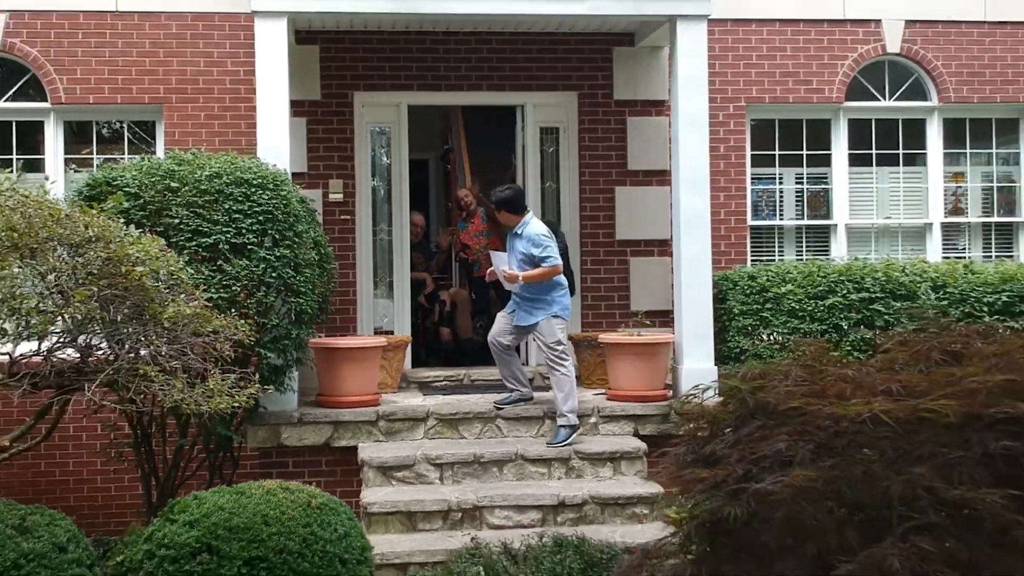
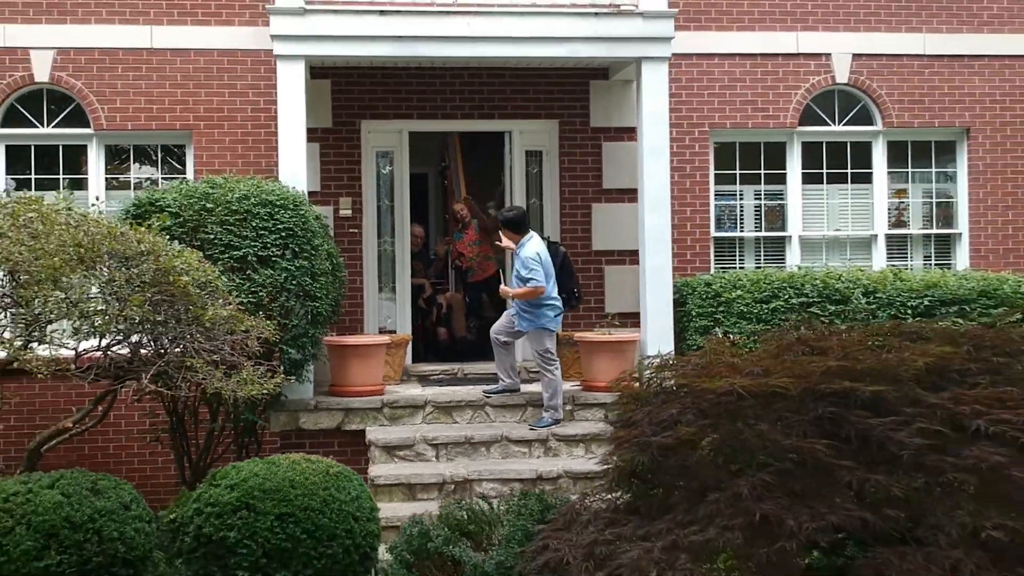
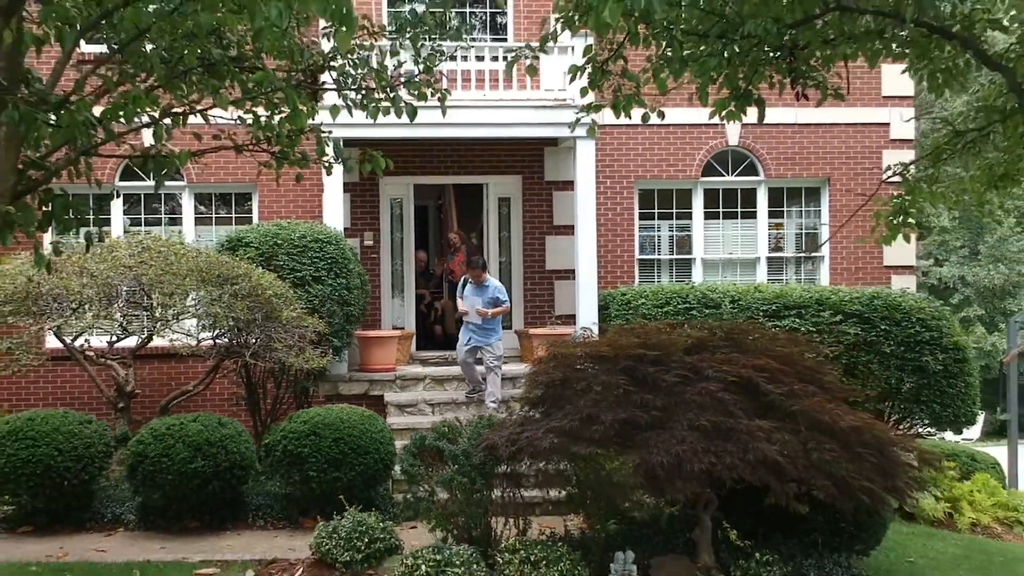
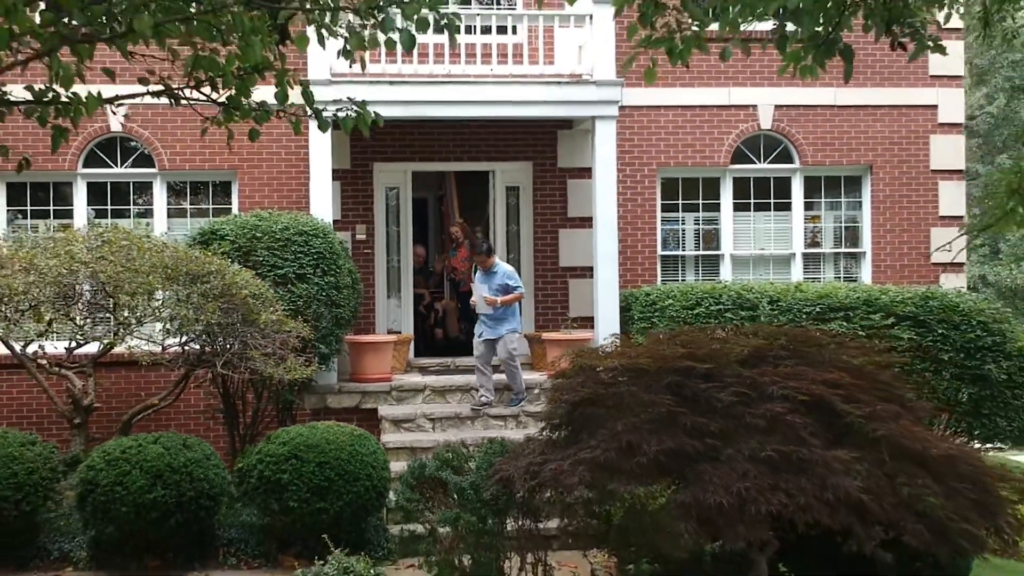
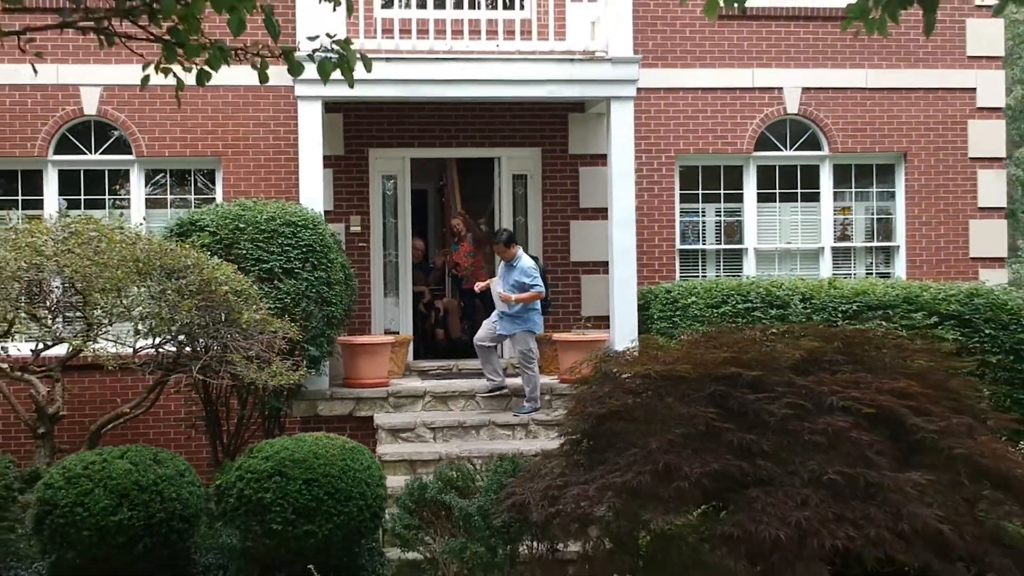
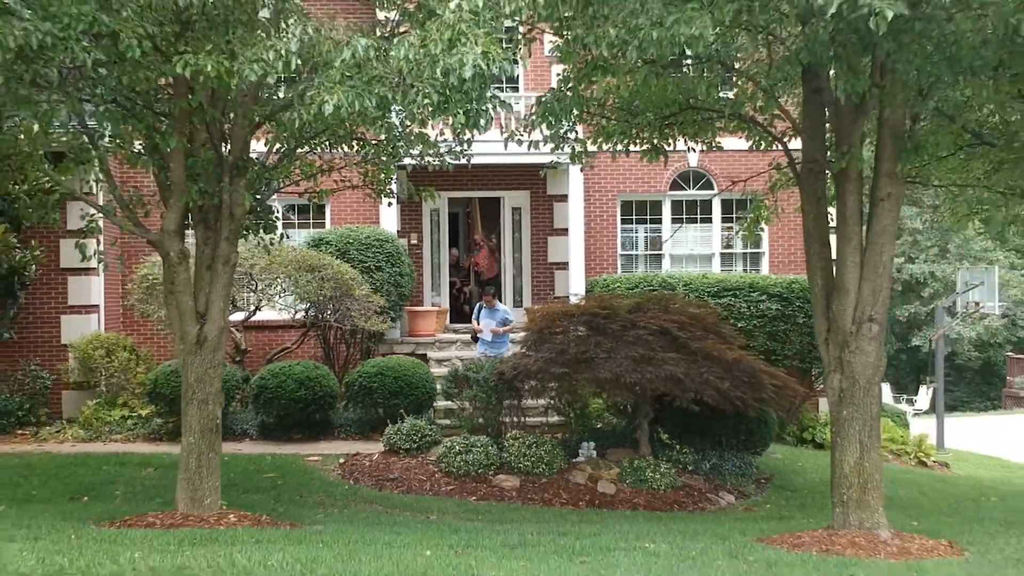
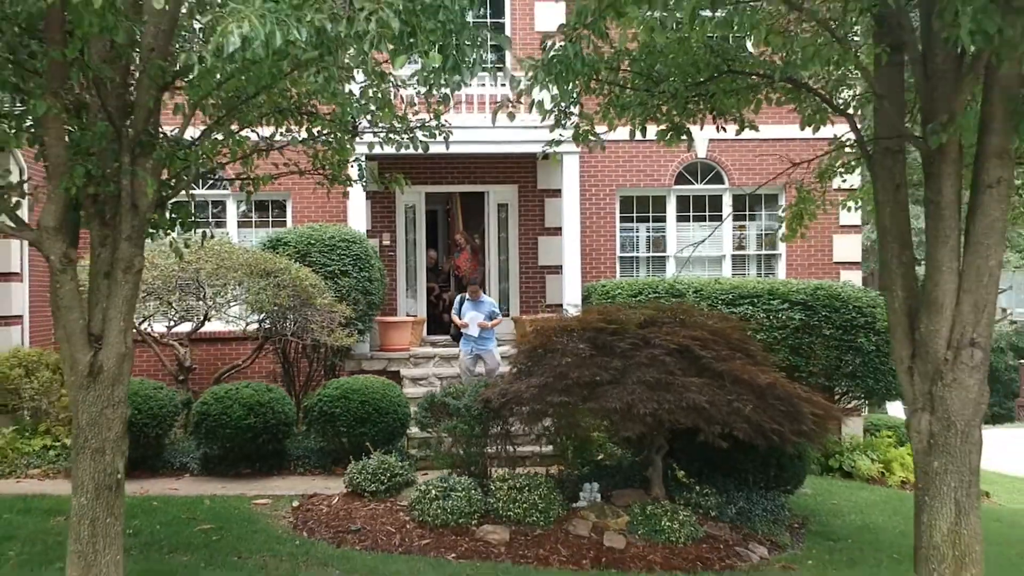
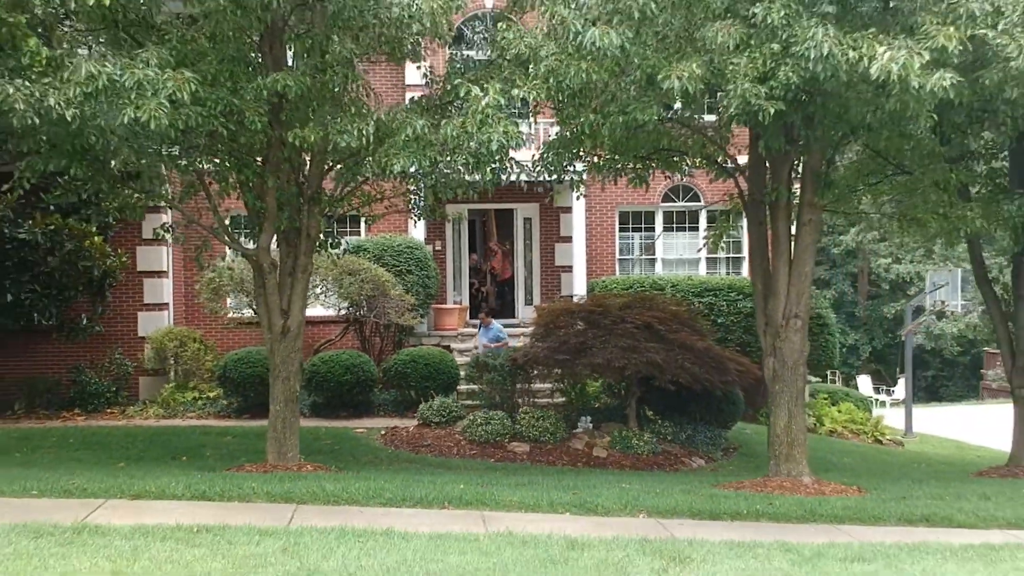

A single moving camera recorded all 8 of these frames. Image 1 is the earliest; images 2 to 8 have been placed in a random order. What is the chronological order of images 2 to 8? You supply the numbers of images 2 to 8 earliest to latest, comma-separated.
2, 5, 4, 3, 7, 6, 8
